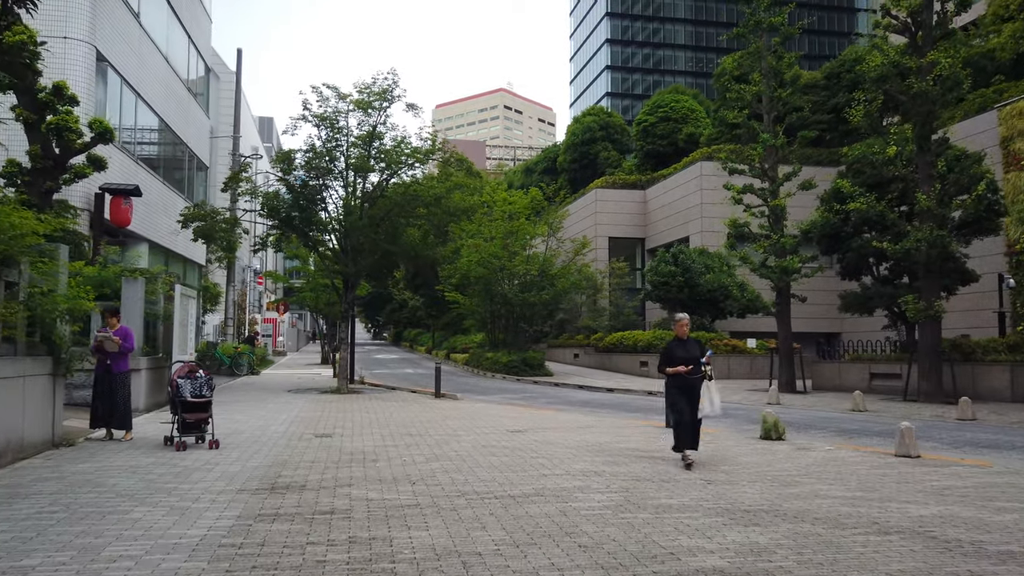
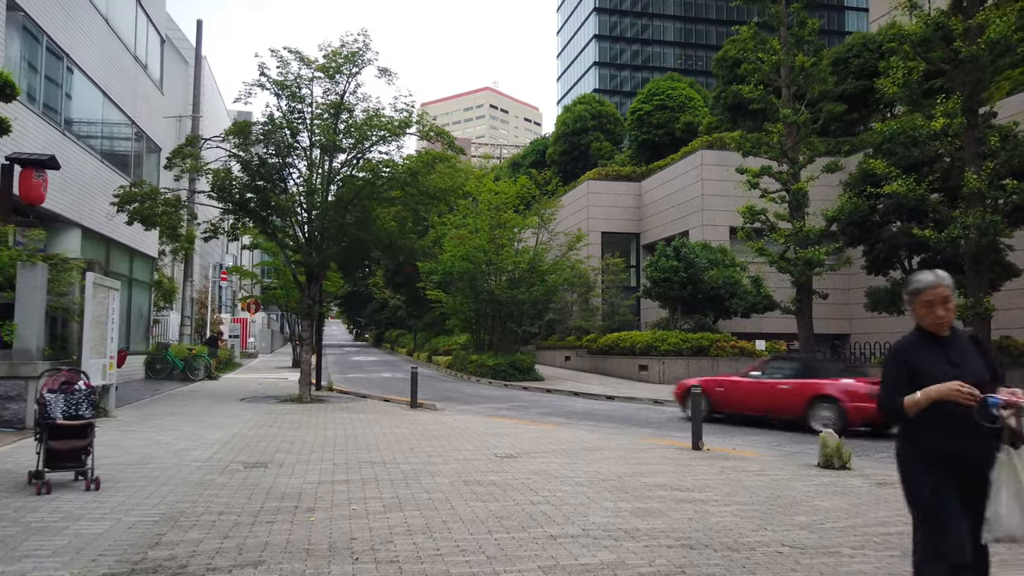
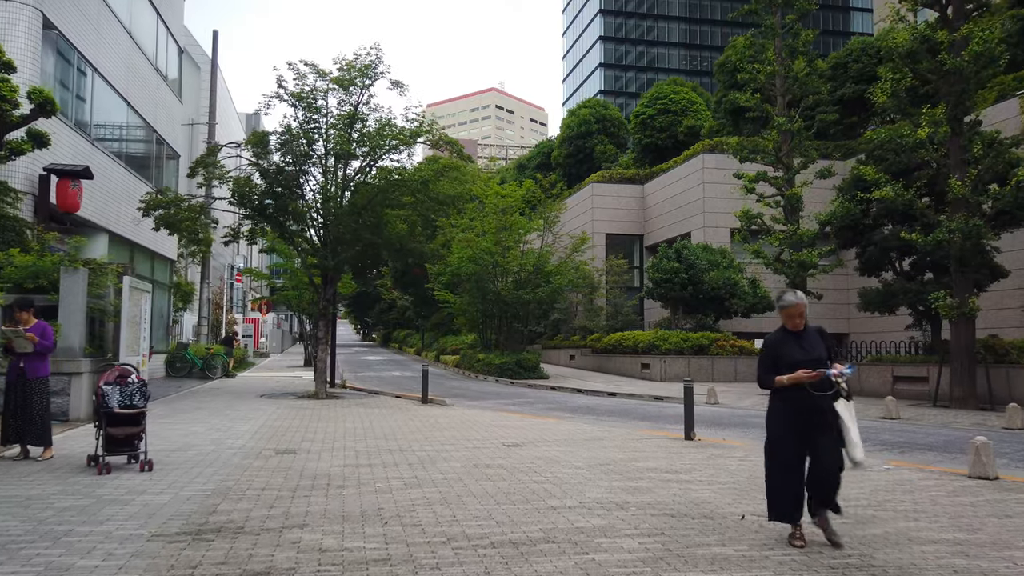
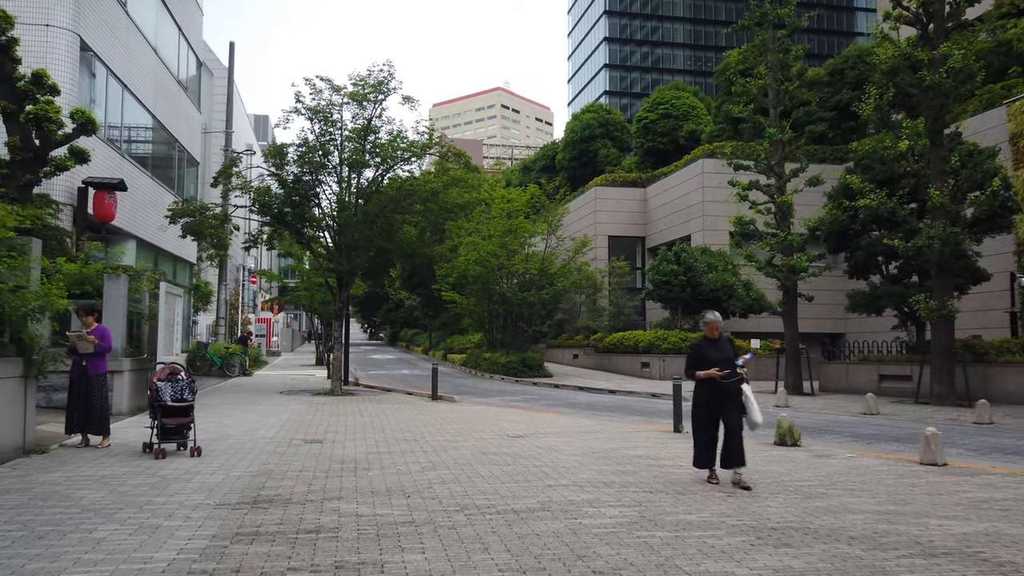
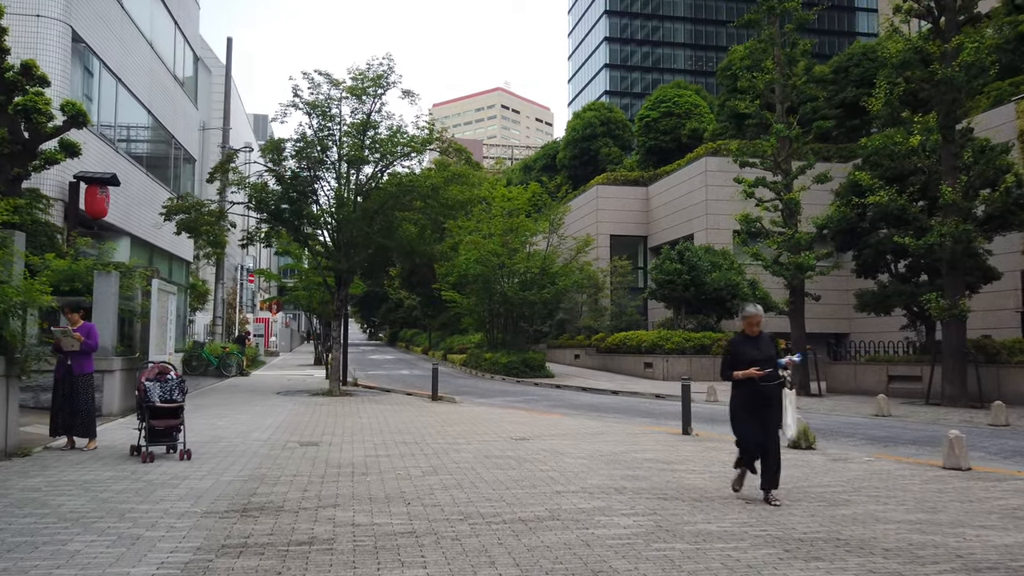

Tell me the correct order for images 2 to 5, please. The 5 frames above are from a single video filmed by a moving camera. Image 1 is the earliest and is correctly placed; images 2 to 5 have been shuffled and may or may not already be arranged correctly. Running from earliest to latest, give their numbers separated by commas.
4, 5, 3, 2
